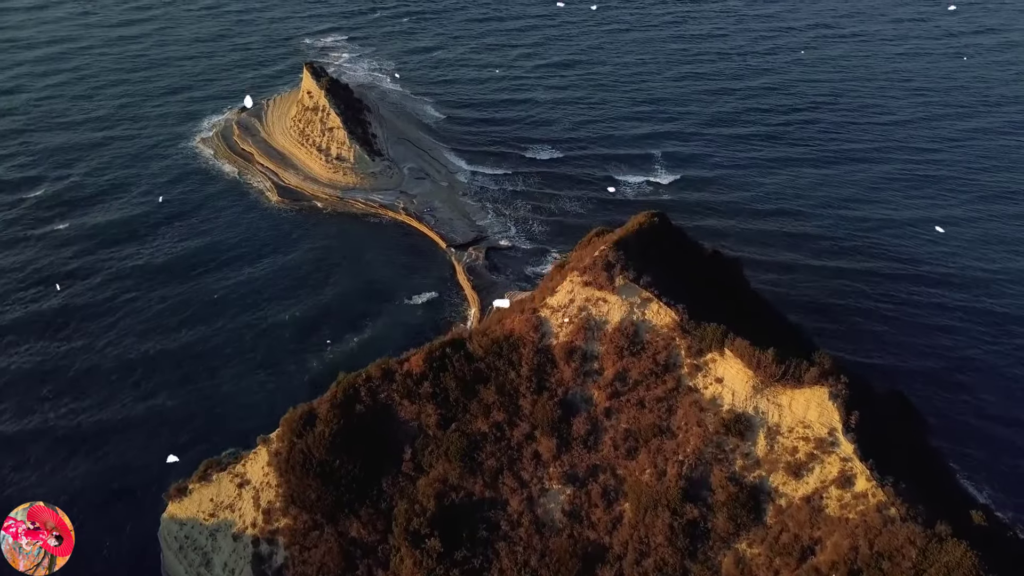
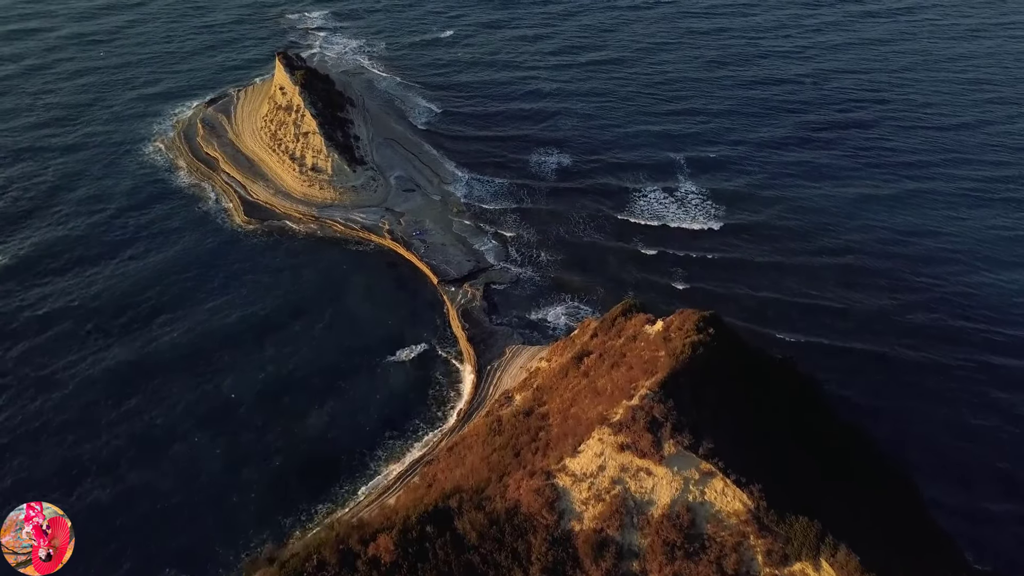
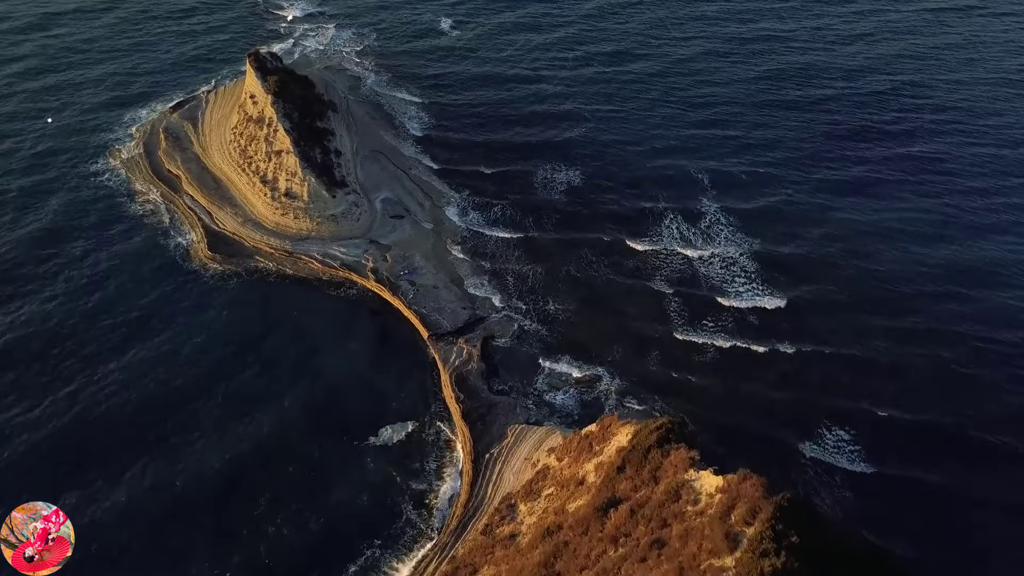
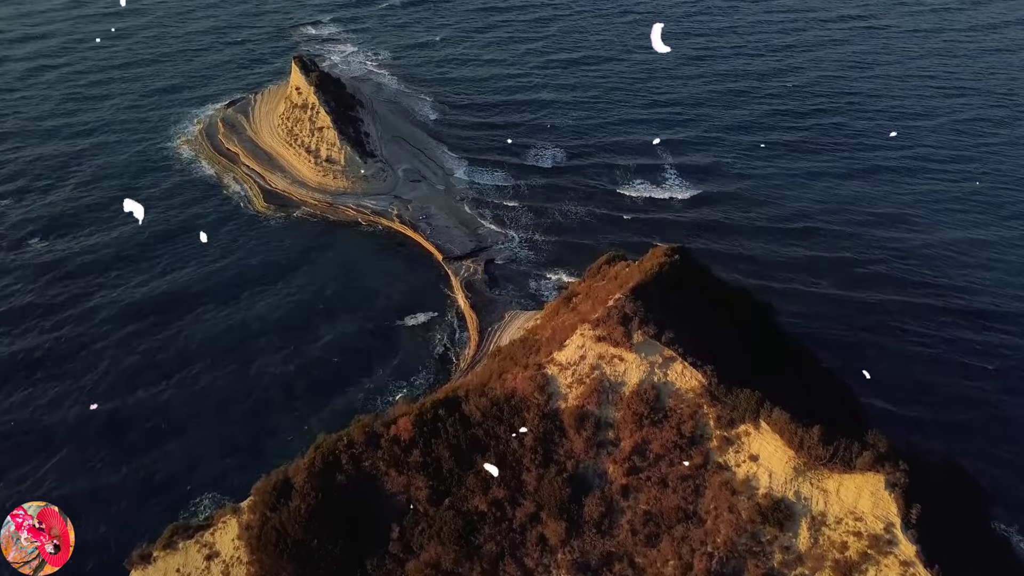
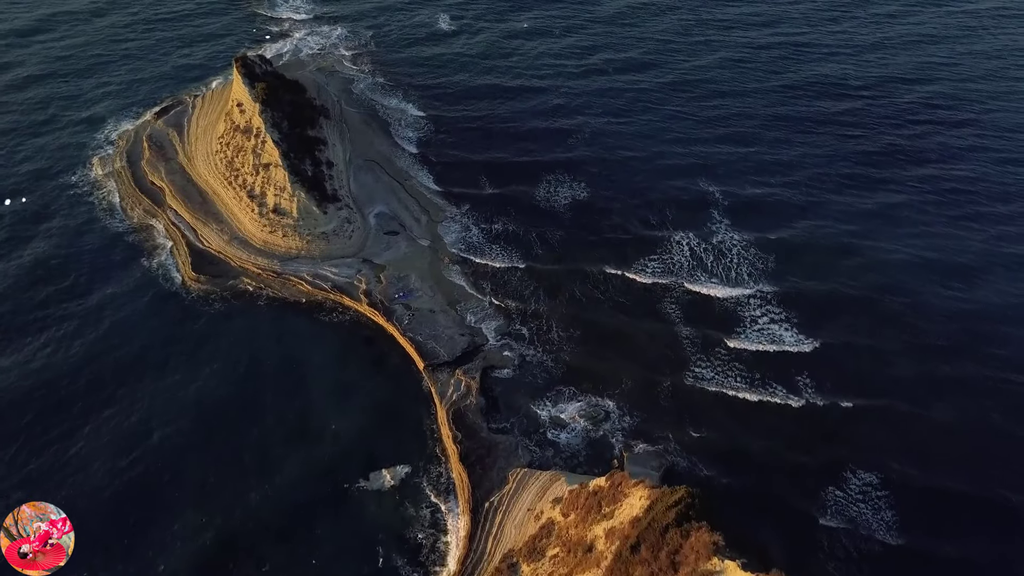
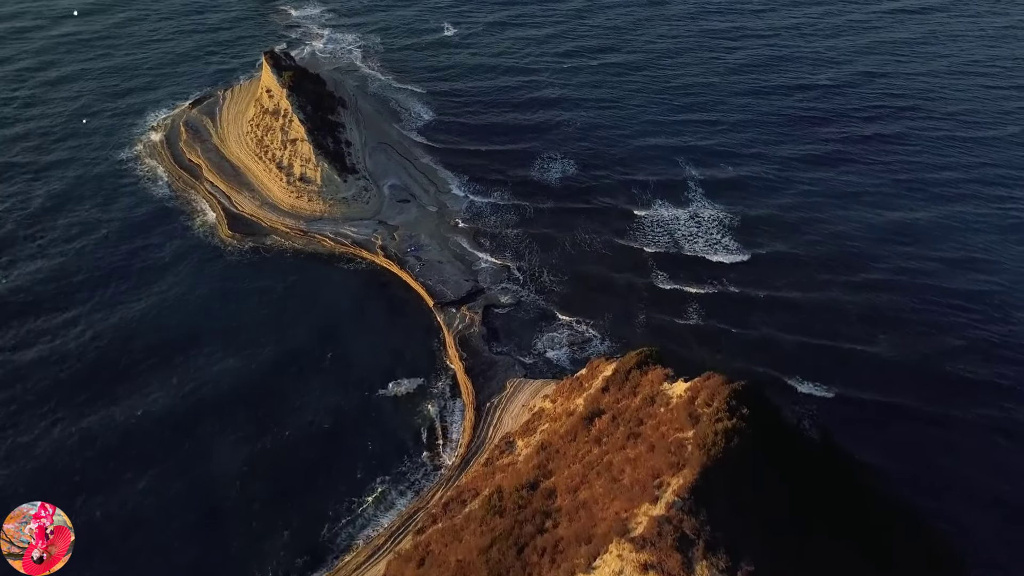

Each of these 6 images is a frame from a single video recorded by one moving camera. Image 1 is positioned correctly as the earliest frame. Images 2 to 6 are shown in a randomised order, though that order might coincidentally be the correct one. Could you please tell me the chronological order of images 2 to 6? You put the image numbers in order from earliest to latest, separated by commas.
4, 2, 6, 3, 5
